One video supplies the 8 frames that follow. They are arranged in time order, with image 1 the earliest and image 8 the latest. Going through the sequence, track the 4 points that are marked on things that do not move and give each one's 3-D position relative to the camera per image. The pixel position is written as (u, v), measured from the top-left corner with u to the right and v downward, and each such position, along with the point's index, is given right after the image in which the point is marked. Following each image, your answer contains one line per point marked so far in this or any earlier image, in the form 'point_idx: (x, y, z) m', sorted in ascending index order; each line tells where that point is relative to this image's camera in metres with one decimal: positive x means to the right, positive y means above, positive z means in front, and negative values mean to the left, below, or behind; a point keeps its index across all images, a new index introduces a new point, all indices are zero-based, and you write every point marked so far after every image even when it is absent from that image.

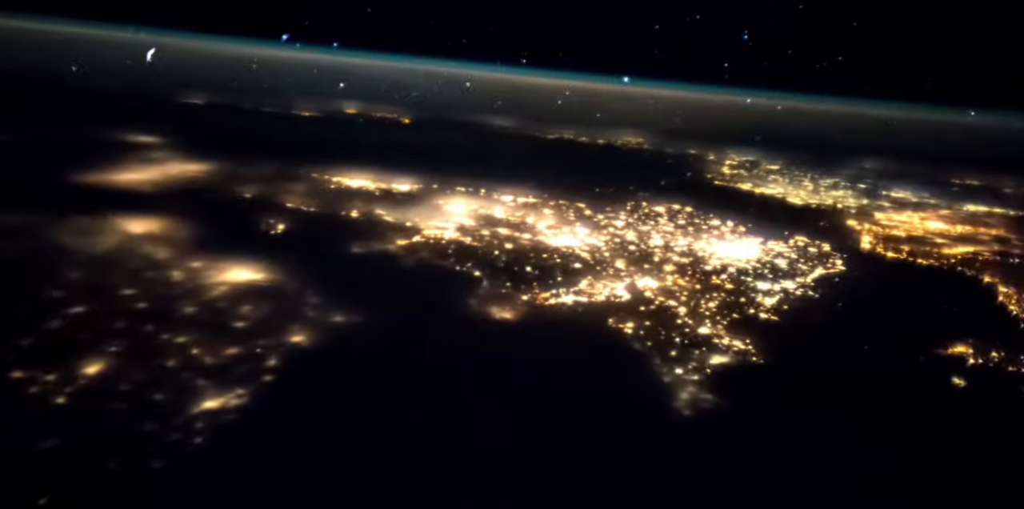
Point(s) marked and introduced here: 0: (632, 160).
0: (+0.6, +0.5, +3.8) m
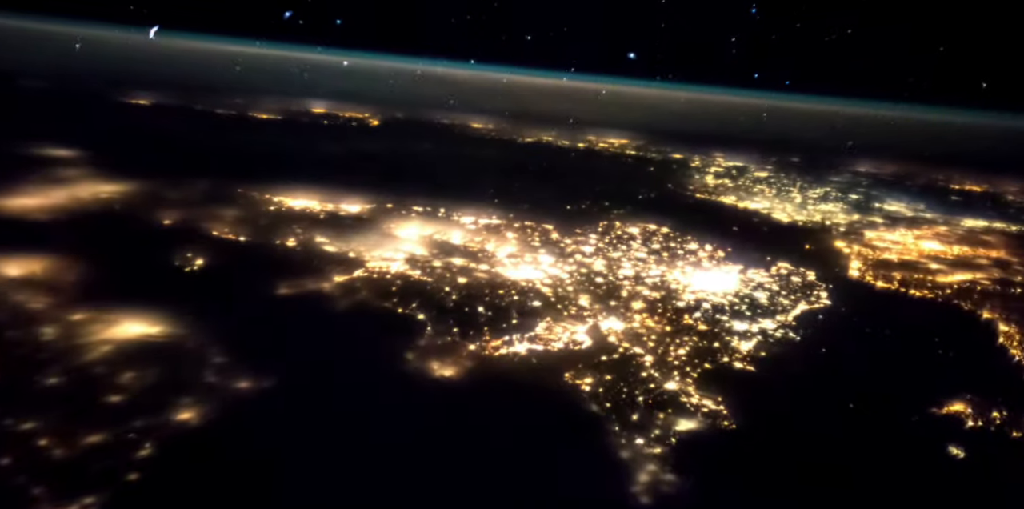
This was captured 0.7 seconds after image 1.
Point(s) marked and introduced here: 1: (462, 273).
0: (+0.5, +0.4, +3.6) m
1: (-0.1, 0.0, +1.9) m
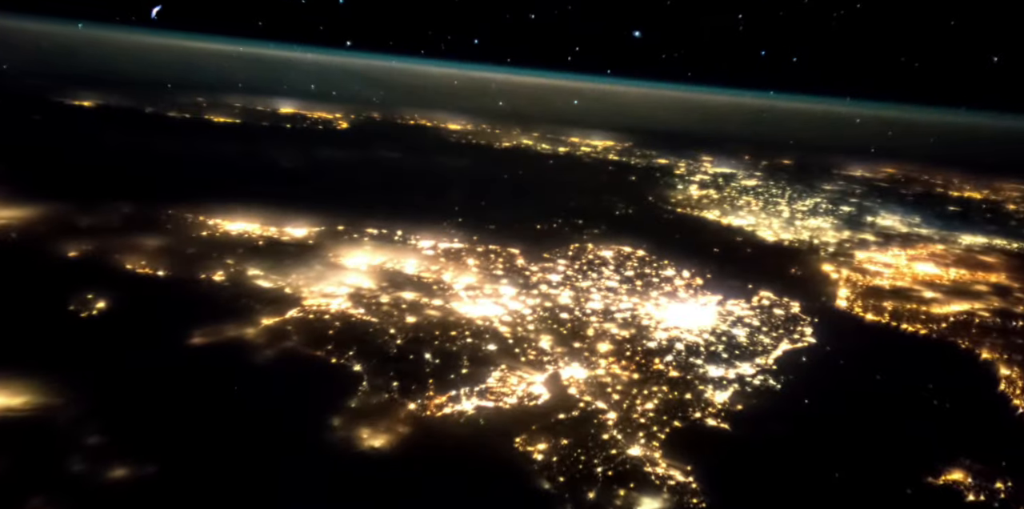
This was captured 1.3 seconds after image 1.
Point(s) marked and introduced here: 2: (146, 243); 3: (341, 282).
0: (+0.3, +0.3, +3.4) m
1: (-0.2, -0.1, +1.8) m
2: (-0.8, 0.0, +1.7) m
3: (-0.4, -0.1, +1.8) m
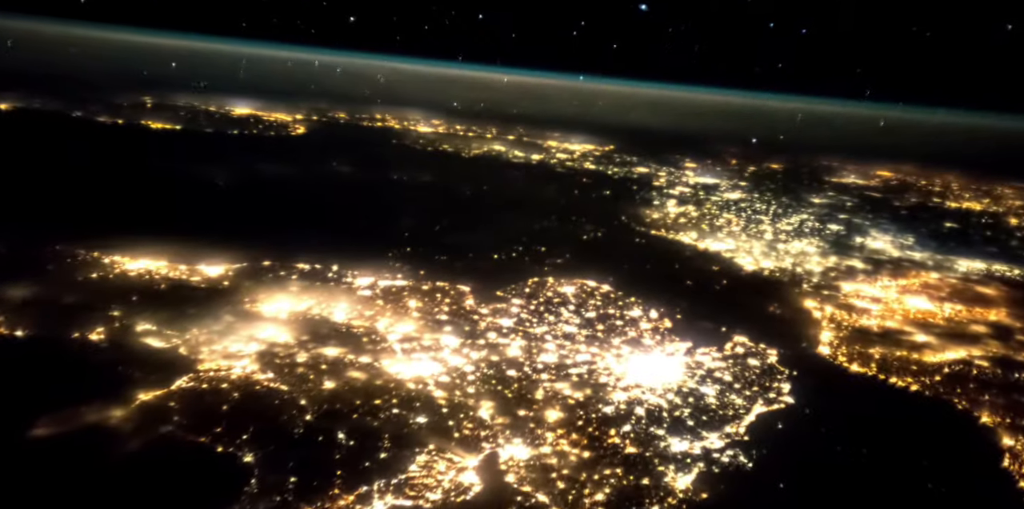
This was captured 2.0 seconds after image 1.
0: (+0.2, +0.2, +3.2) m
1: (-0.4, -0.2, +1.5) m
2: (-1.0, -0.1, +1.5) m
3: (-0.5, -0.2, +1.6) m
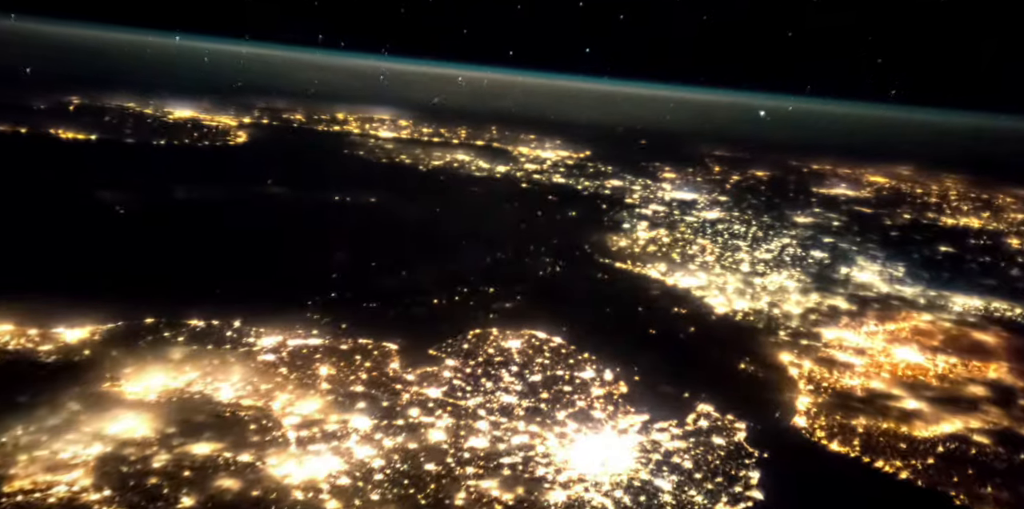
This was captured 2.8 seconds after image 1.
0: (0.0, +0.1, +2.9) m
1: (-0.5, -0.4, +1.2) m
2: (-1.1, -0.2, +1.2) m
3: (-0.7, -0.3, +1.3) m
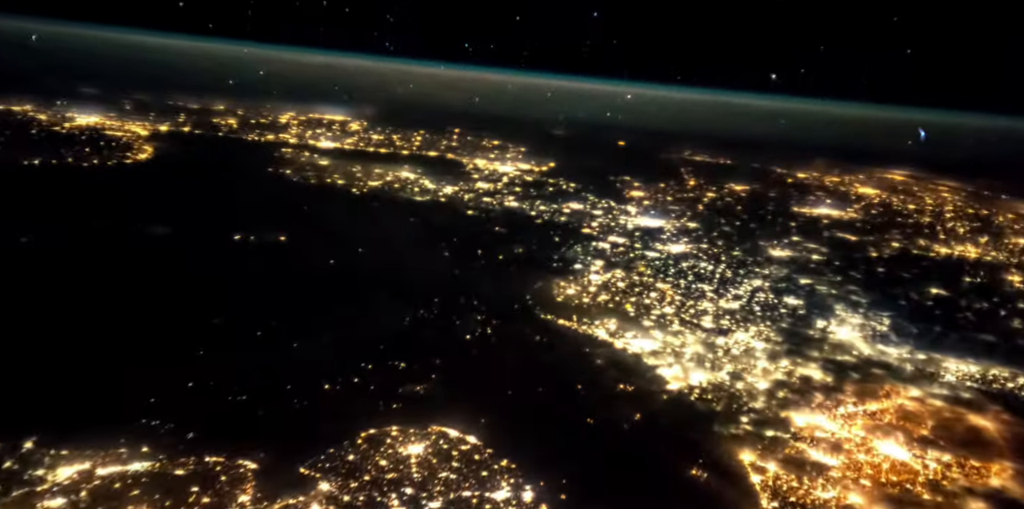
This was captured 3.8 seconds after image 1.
0: (-0.2, 0.0, +2.5) m
1: (-0.7, -0.5, +0.9) m
2: (-1.3, -0.4, +0.8) m
3: (-0.9, -0.5, +0.9) m
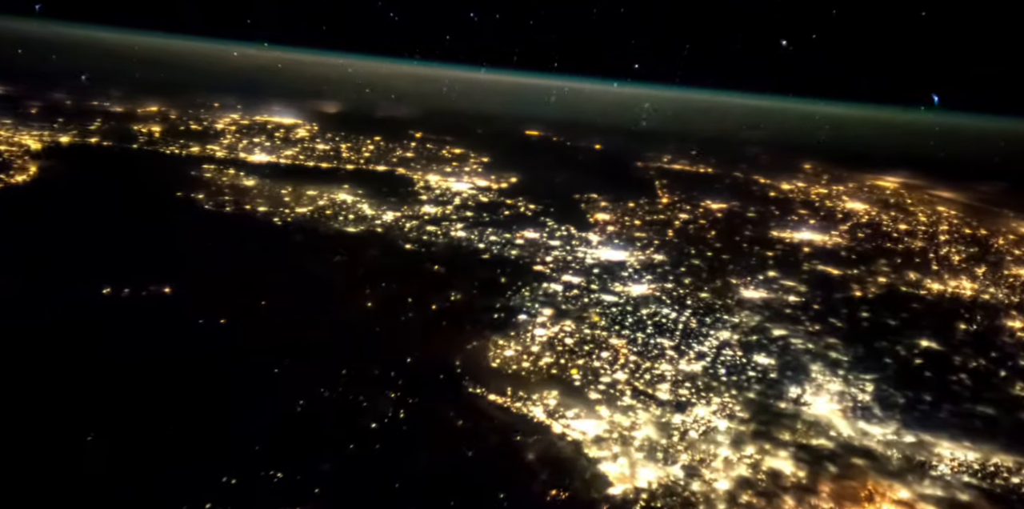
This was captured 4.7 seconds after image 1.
0: (-0.4, -0.2, +2.2) m
1: (-0.9, -0.7, +0.5) m
2: (-1.5, -0.5, +0.4) m
3: (-1.1, -0.7, +0.5) m
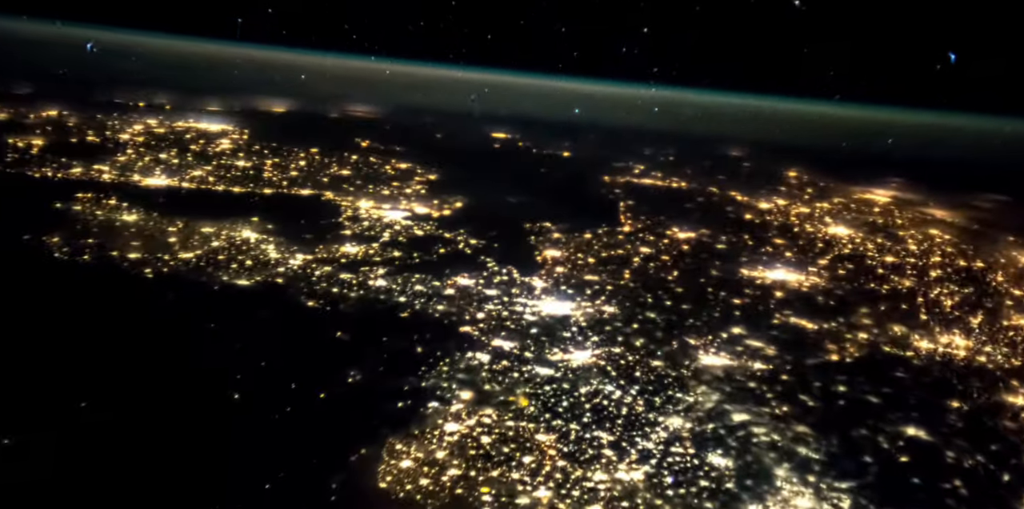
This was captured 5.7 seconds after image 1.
0: (-0.7, -0.4, +1.7) m
1: (-1.1, -1.0, 0.0) m
2: (-1.7, -0.8, -0.1) m
3: (-1.3, -0.9, +0.1) m
